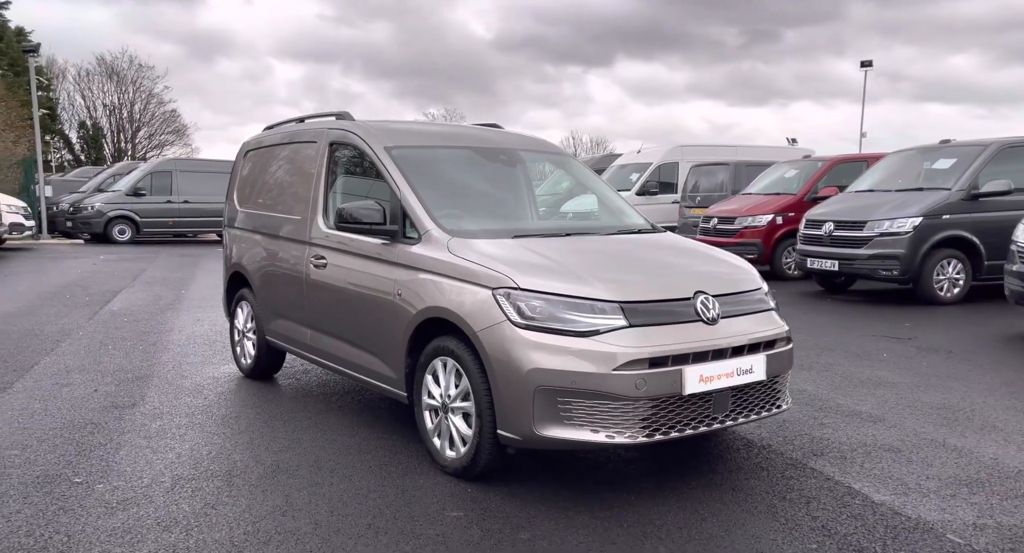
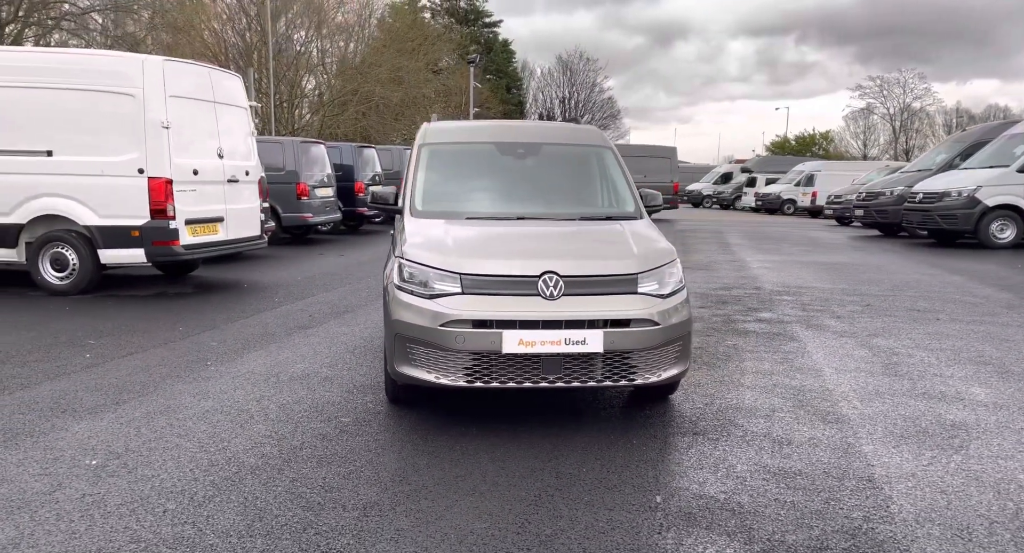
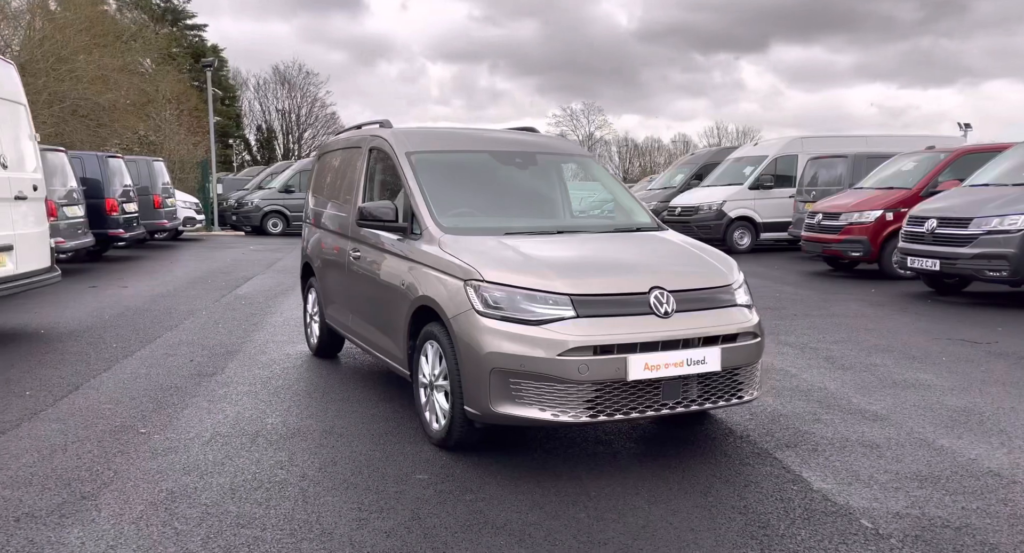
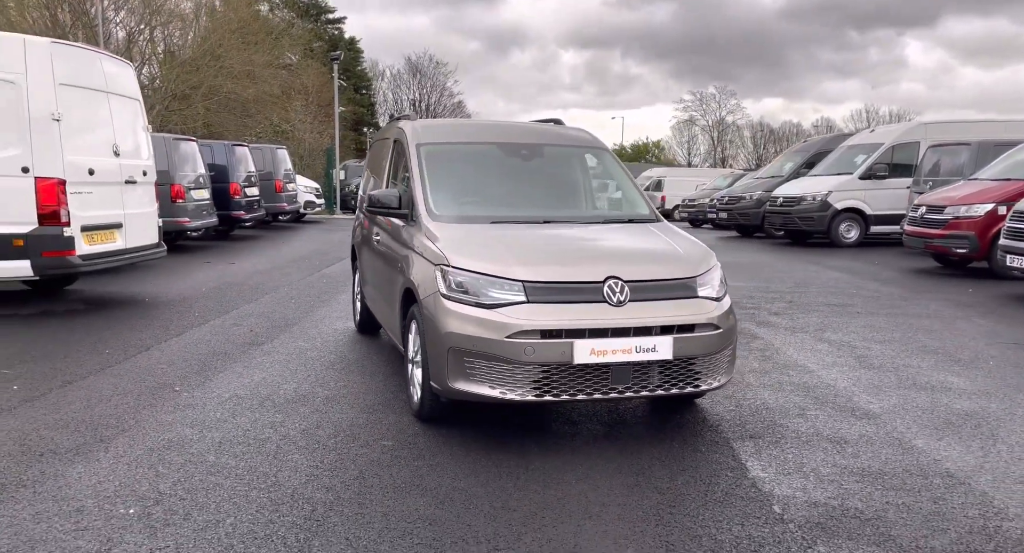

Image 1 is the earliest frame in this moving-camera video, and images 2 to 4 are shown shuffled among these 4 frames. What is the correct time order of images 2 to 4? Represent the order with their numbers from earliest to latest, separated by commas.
3, 4, 2
